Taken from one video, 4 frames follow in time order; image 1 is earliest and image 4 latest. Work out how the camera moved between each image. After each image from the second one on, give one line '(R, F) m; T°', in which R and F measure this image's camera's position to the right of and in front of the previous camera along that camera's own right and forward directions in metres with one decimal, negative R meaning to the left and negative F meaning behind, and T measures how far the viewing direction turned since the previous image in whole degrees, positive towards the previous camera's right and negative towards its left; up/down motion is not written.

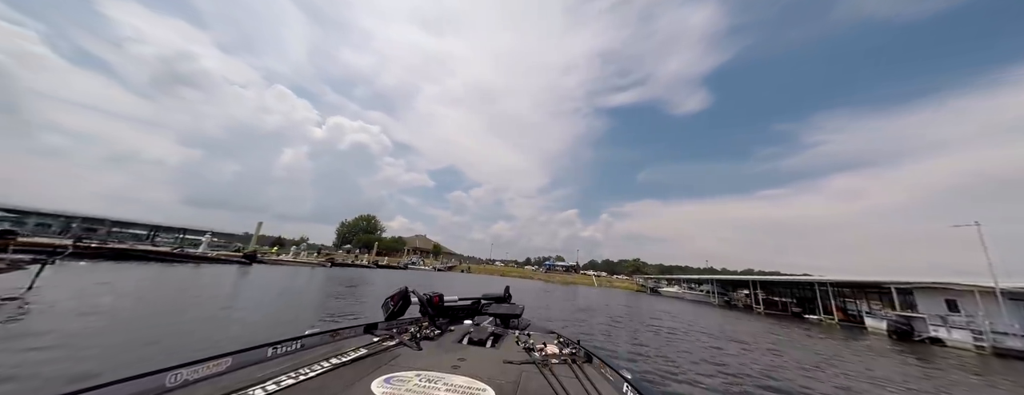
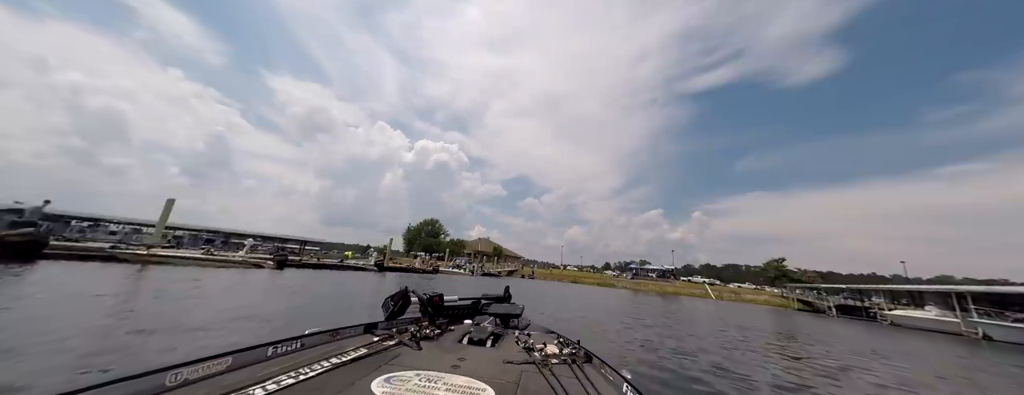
(+1.7, +0.4) m; -15°
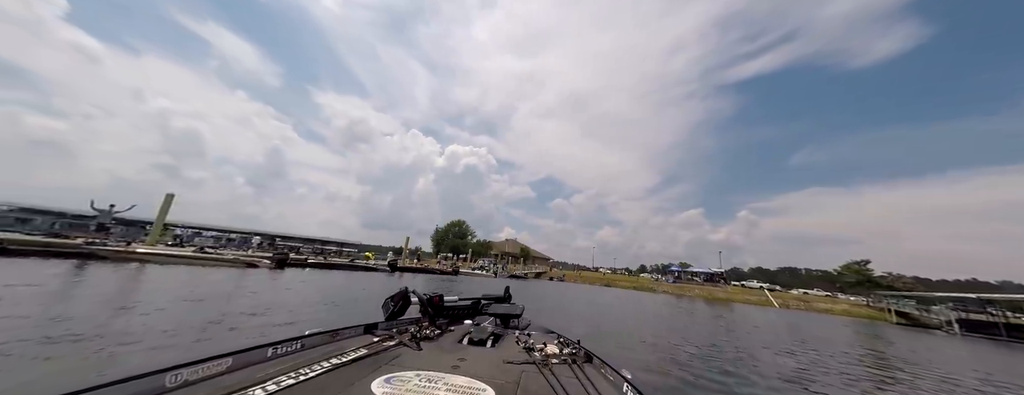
(+0.7, +0.2) m; -6°
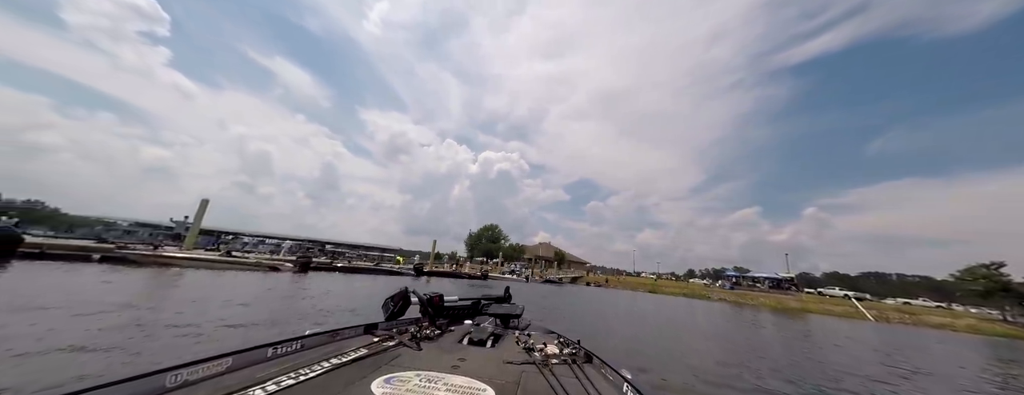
(+0.7, +0.4) m; -7°
